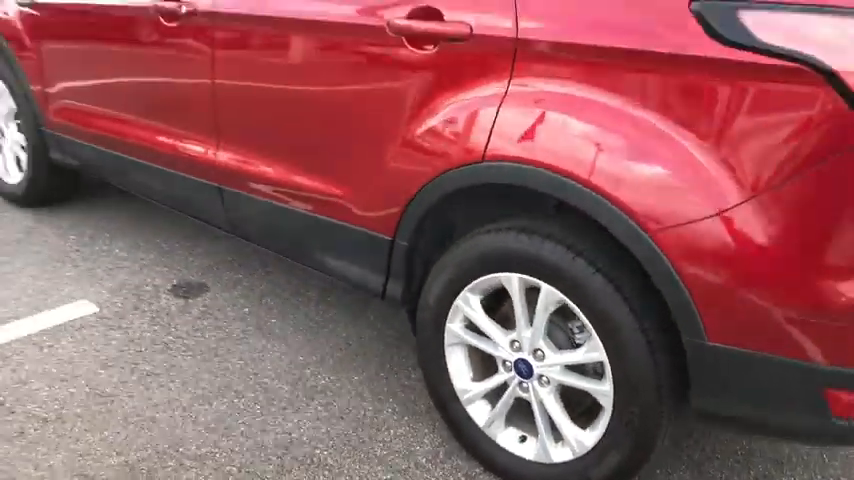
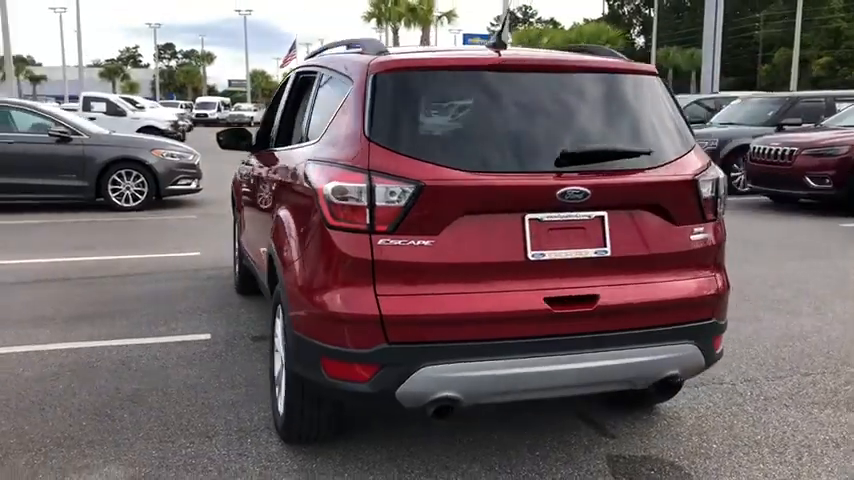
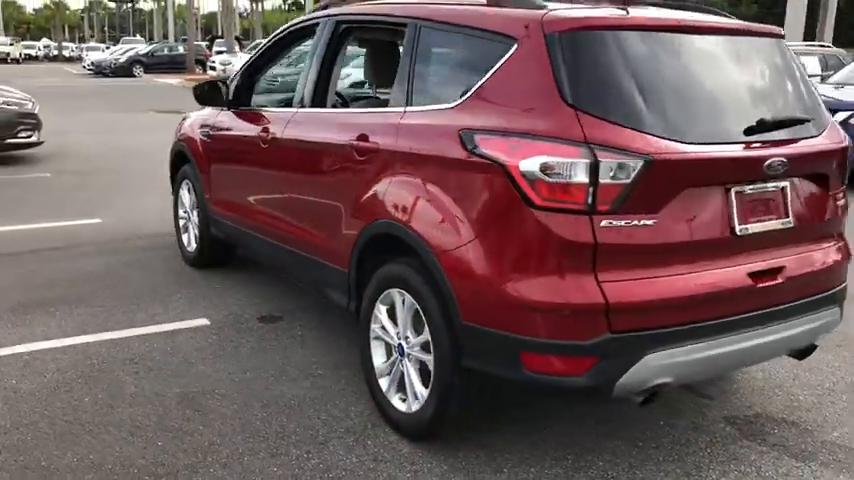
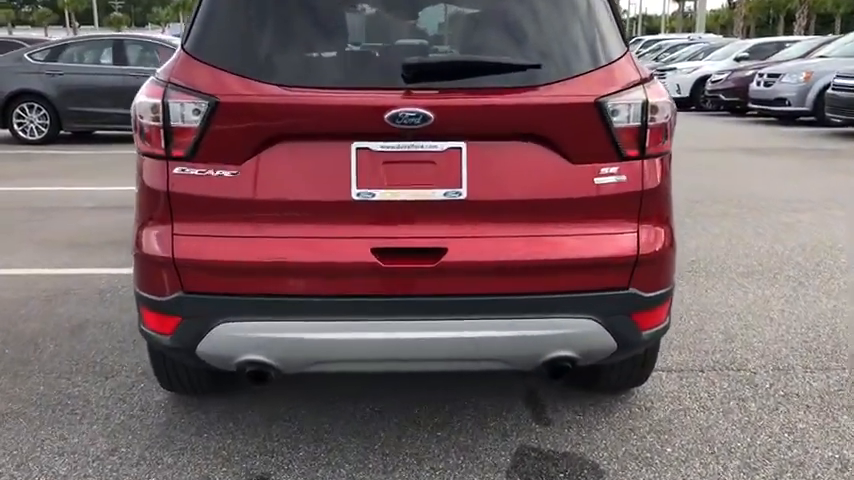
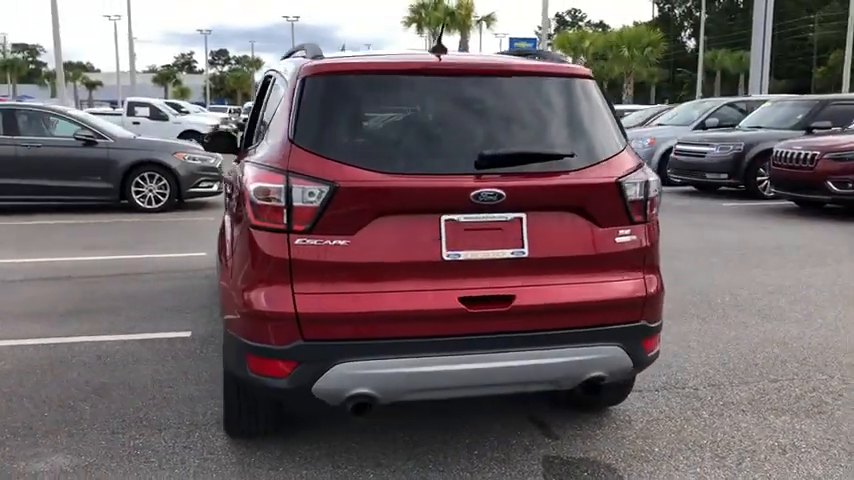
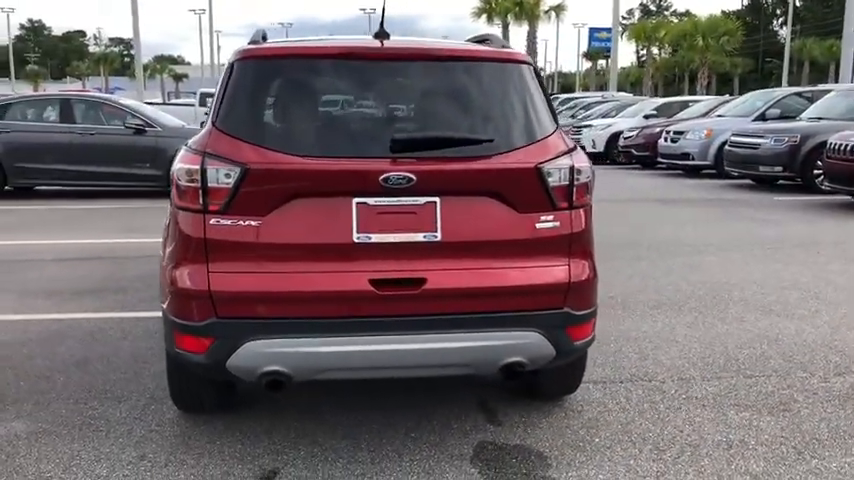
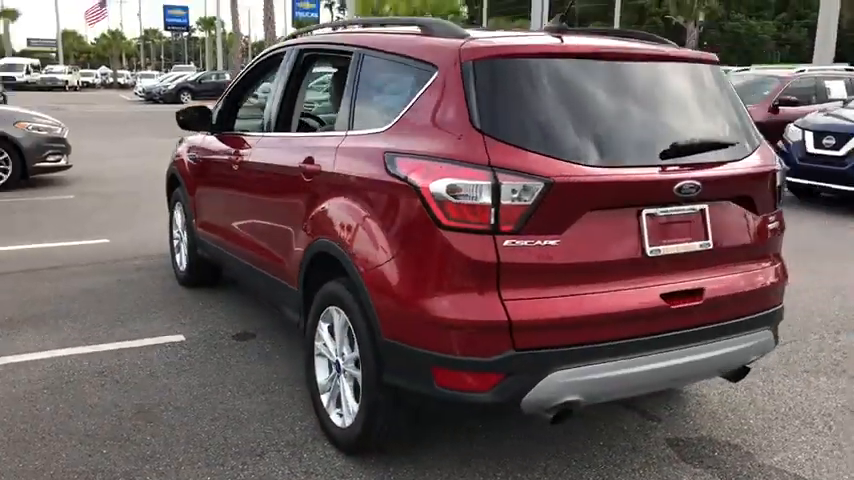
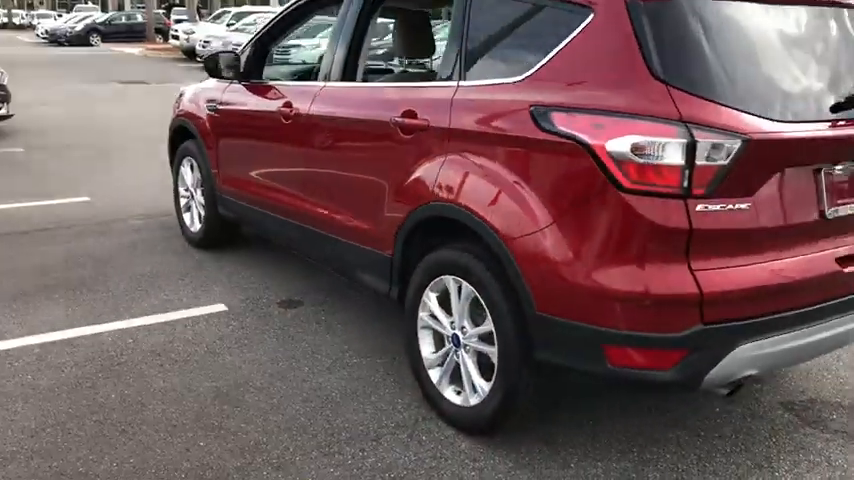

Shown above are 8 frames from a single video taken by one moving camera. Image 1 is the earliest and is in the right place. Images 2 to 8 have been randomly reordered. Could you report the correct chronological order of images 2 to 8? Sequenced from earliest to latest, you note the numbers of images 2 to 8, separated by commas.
8, 3, 7, 2, 5, 6, 4
